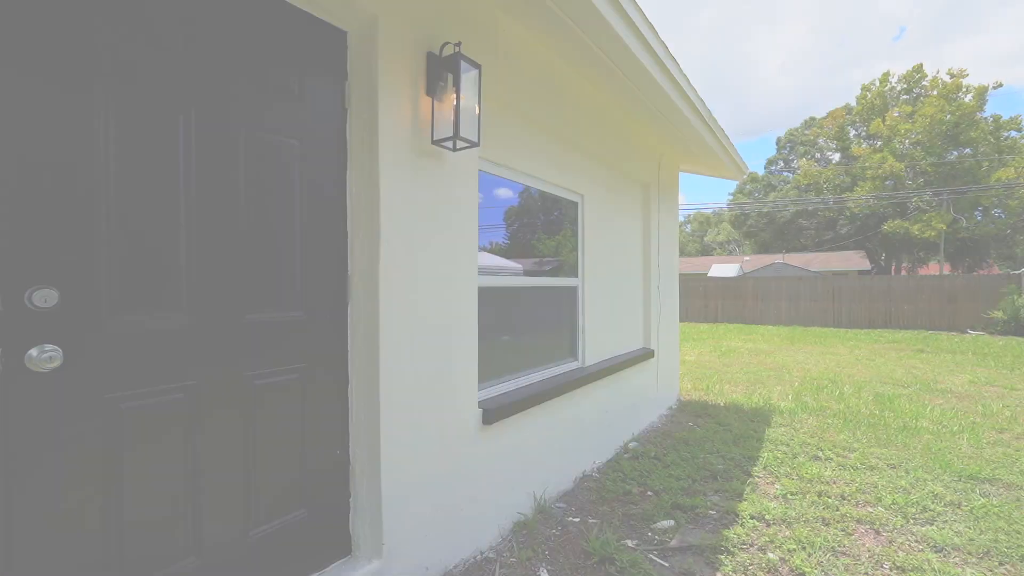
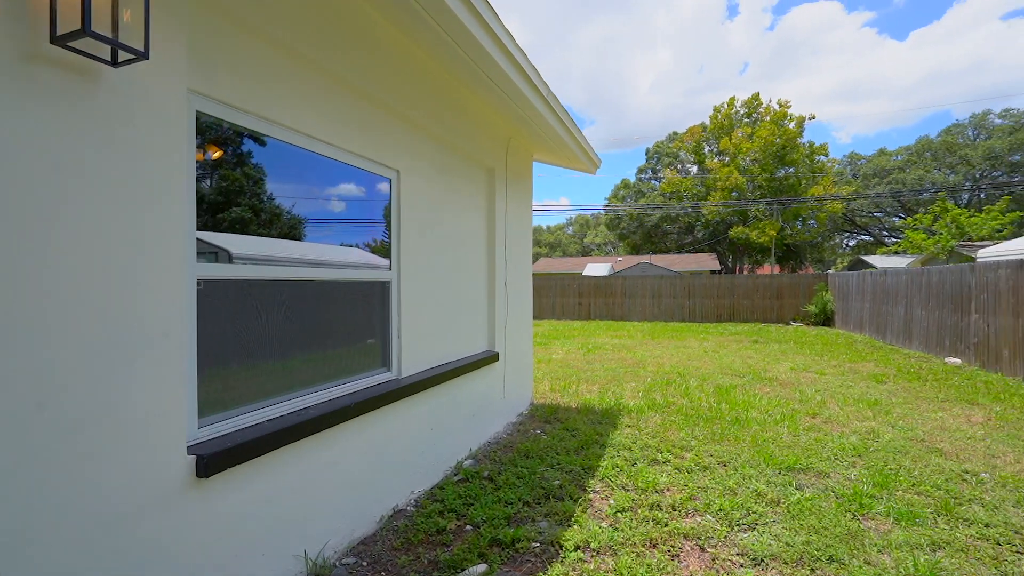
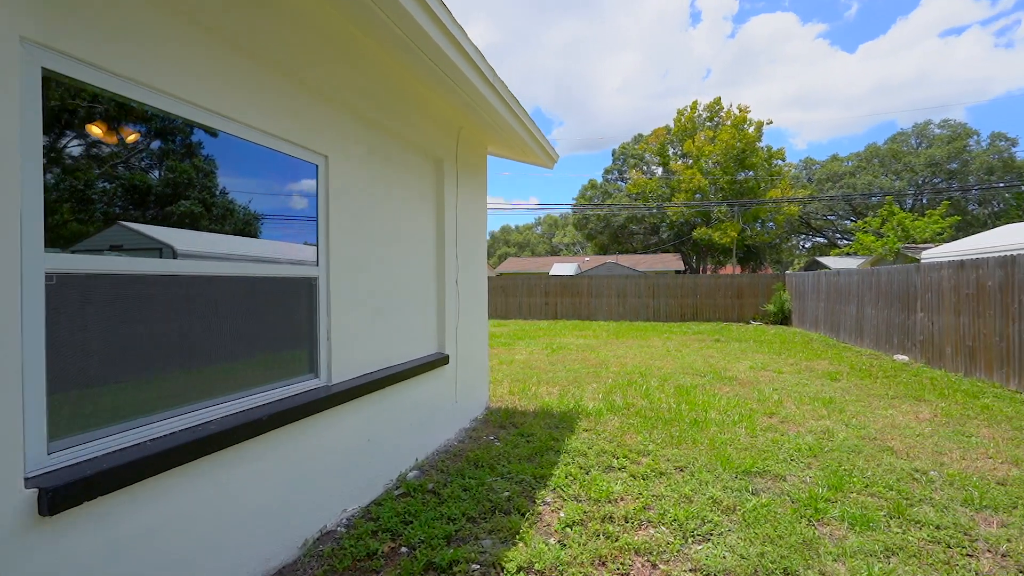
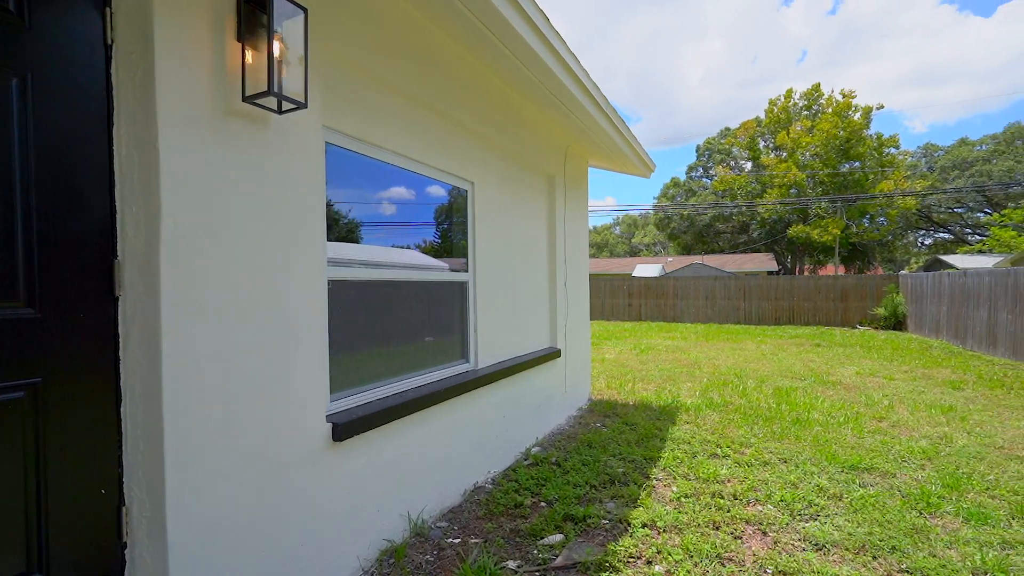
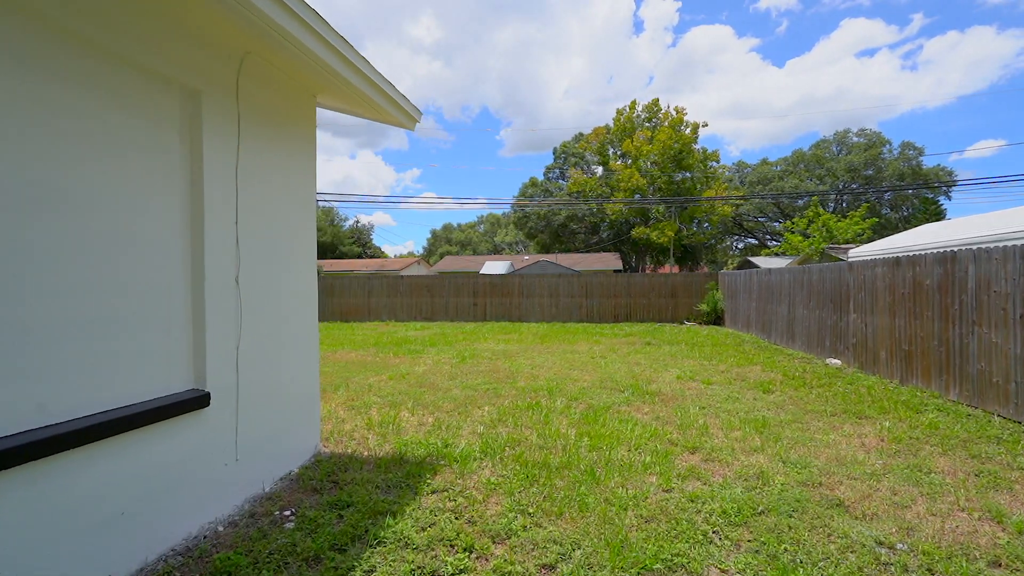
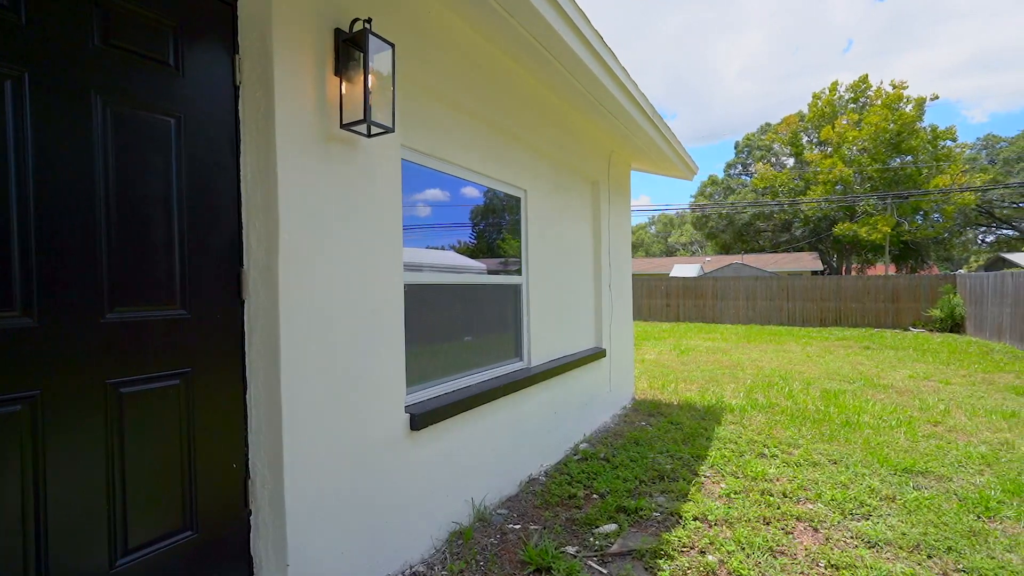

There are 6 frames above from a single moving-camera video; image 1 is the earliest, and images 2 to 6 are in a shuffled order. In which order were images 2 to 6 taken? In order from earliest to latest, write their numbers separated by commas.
6, 4, 2, 3, 5
